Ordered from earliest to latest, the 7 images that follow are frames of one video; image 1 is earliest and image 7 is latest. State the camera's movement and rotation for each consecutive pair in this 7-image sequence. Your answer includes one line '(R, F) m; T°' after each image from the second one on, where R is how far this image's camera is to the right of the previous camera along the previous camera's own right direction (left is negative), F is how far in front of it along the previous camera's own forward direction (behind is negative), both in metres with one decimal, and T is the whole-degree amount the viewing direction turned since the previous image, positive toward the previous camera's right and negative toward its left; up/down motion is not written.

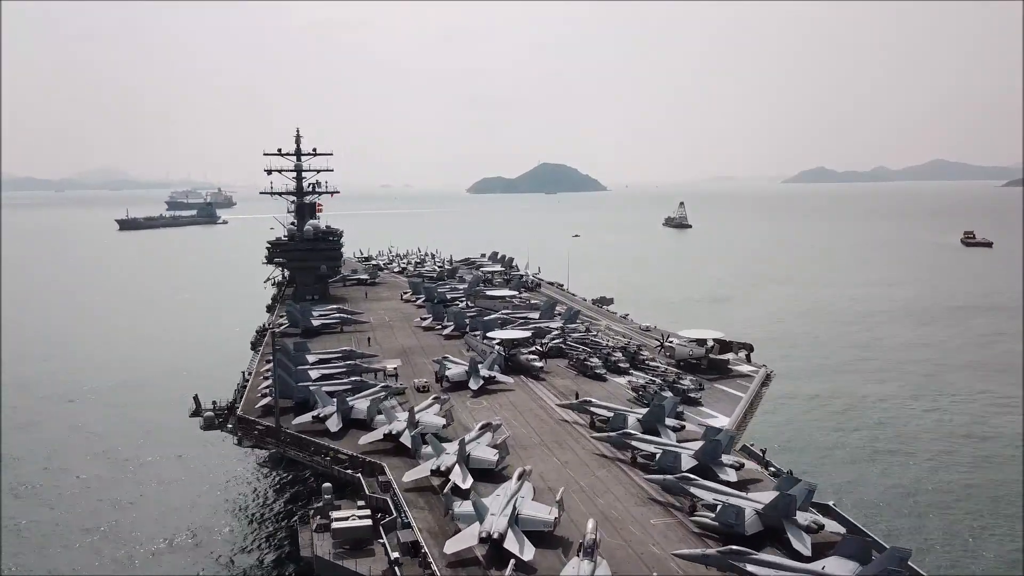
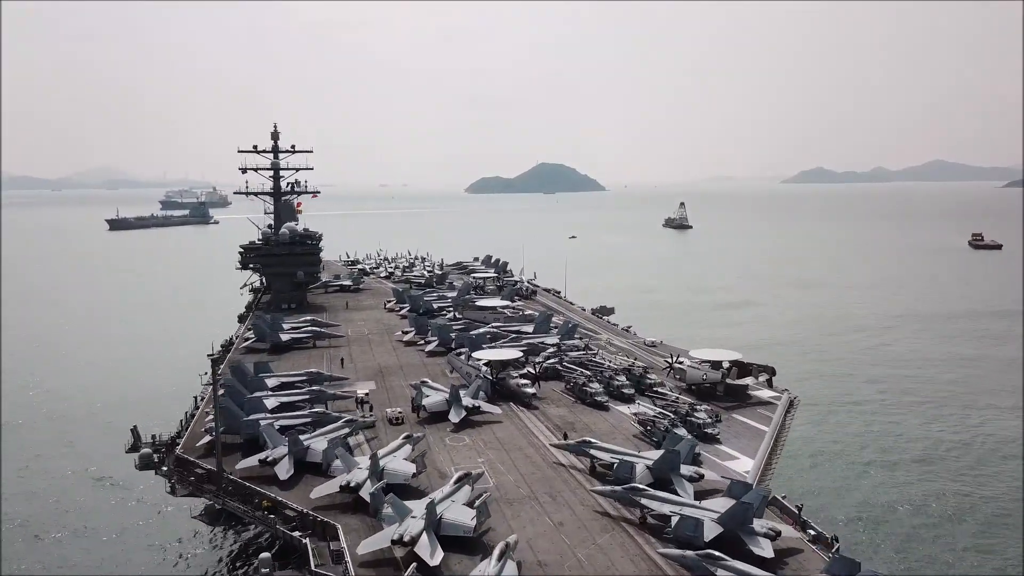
(+0.4, +5.0) m; 0°
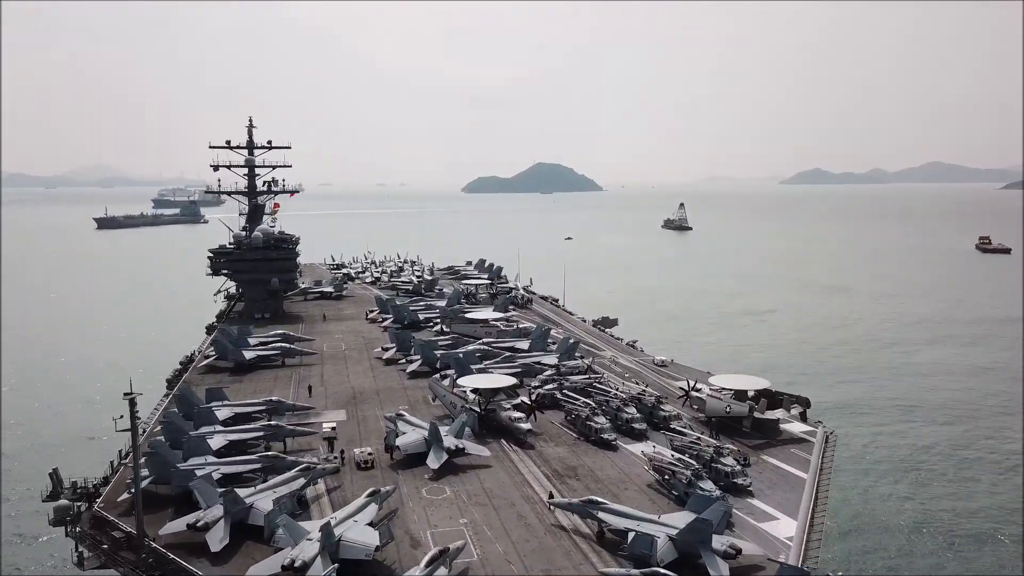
(+0.2, +5.0) m; 0°
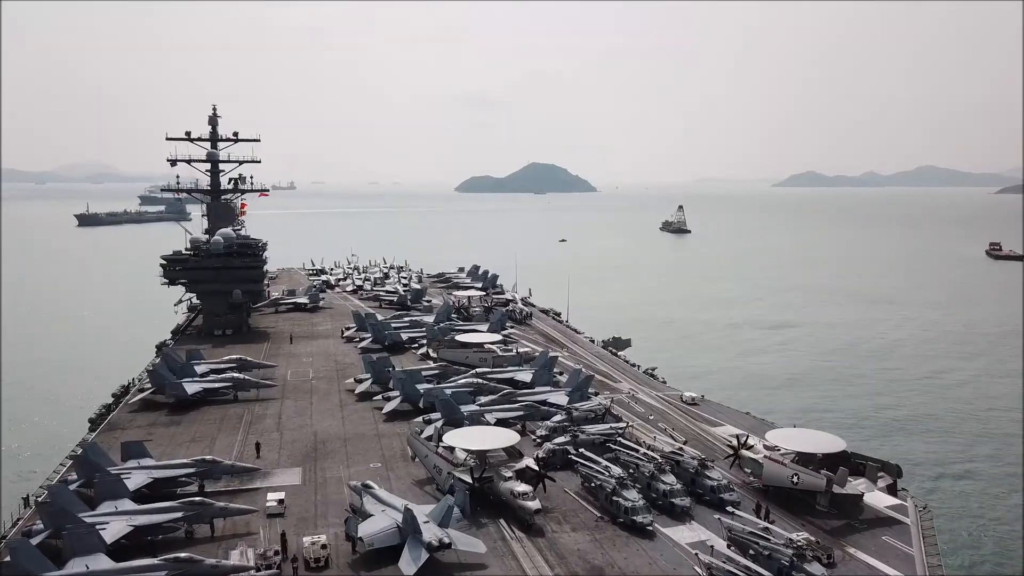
(-0.3, +7.1) m; +1°
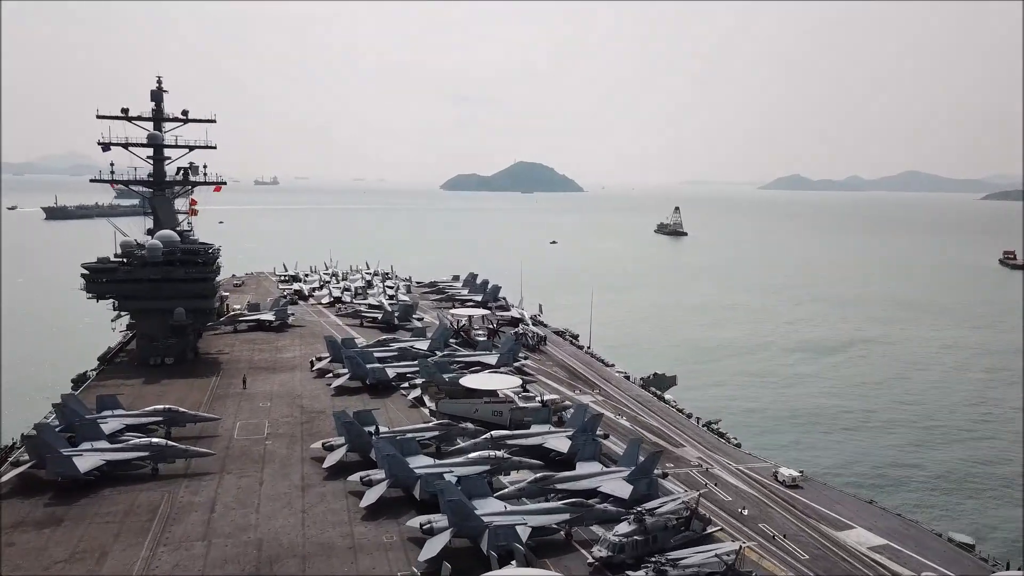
(-1.4, +9.9) m; +1°
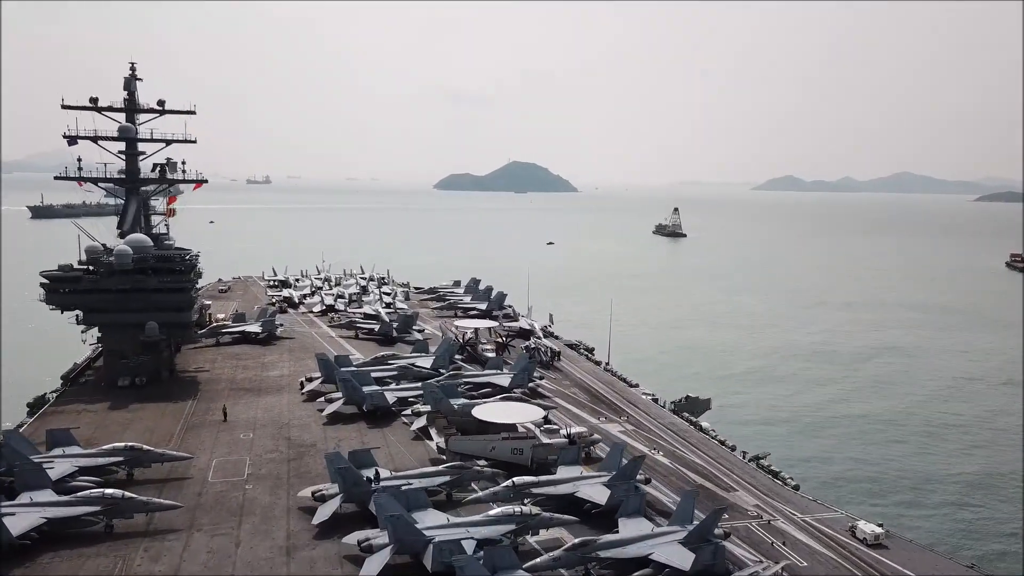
(-0.9, +4.2) m; 0°
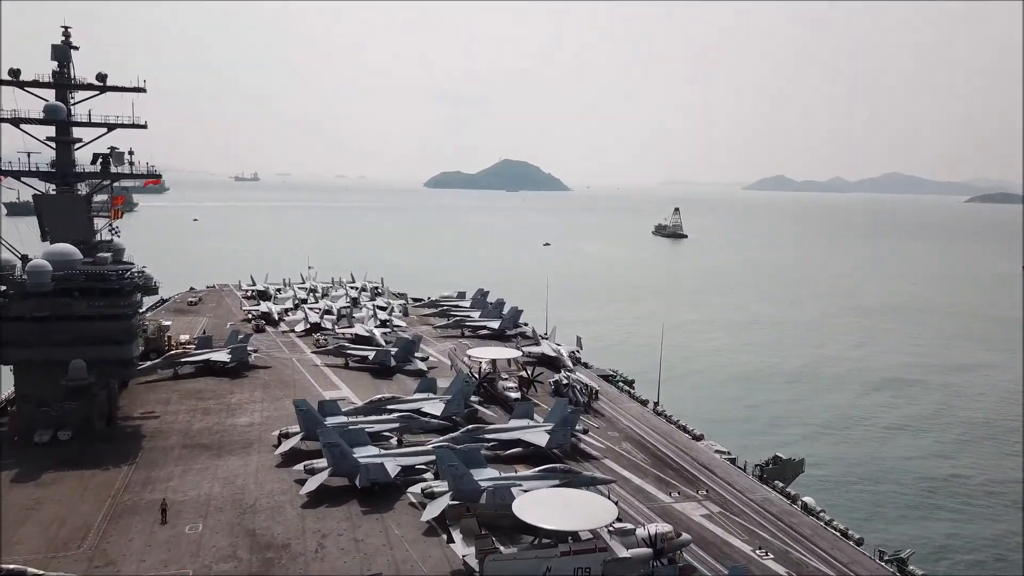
(-1.5, +7.8) m; +1°
